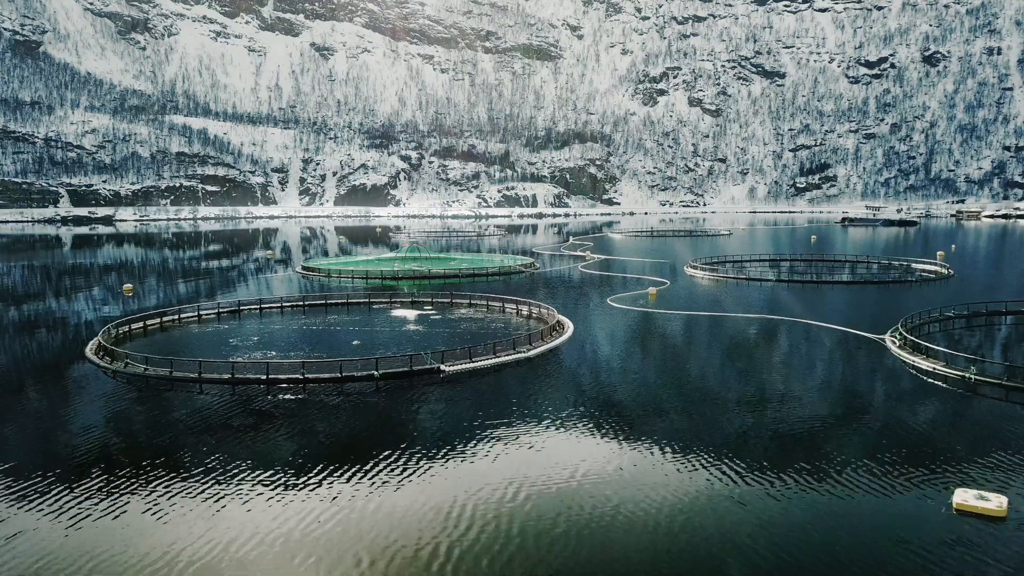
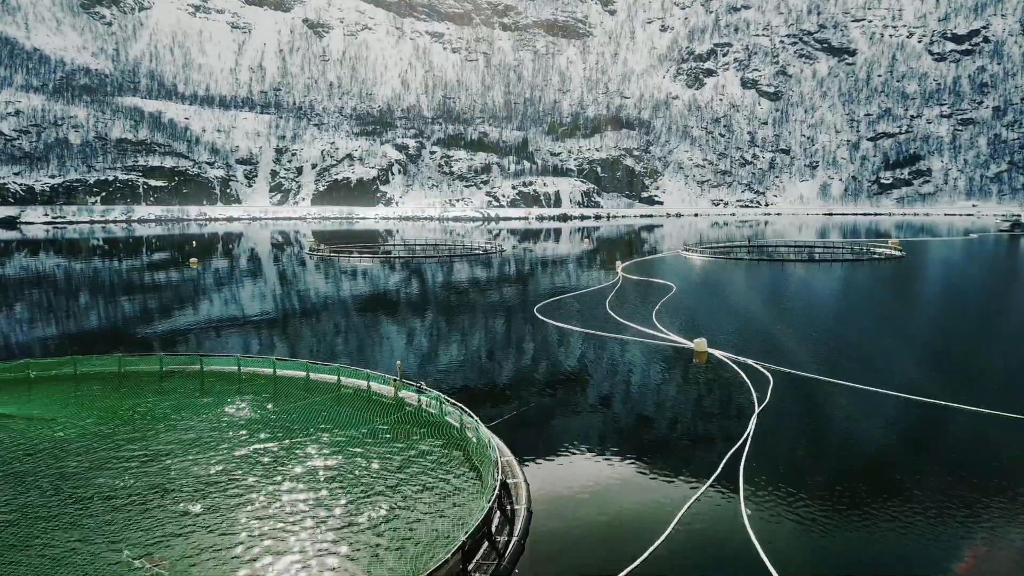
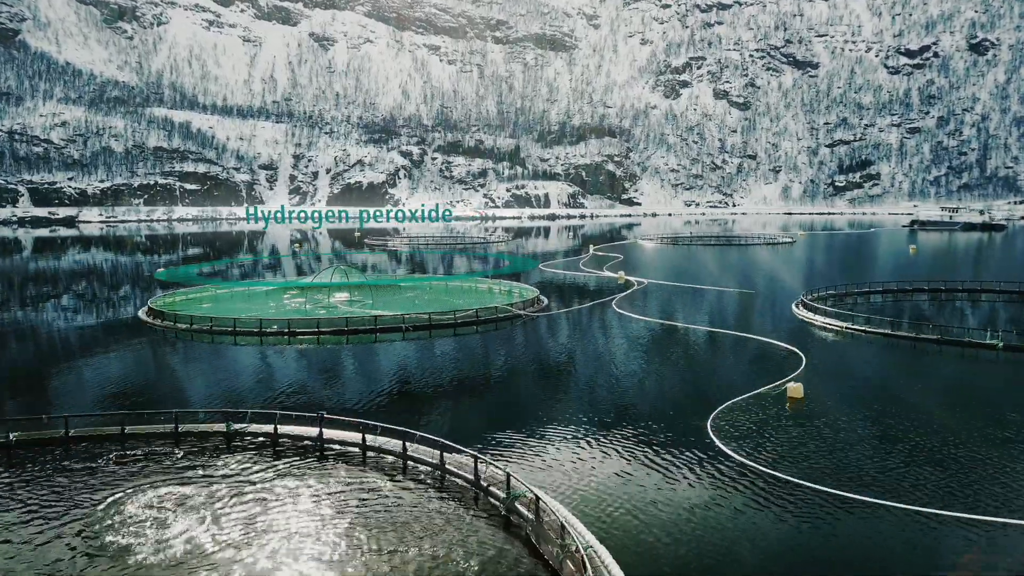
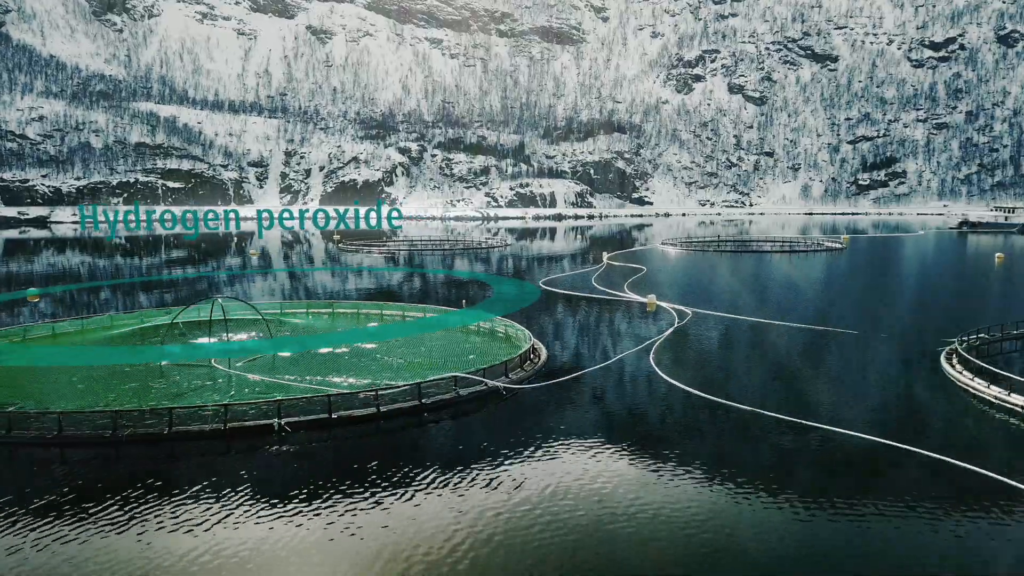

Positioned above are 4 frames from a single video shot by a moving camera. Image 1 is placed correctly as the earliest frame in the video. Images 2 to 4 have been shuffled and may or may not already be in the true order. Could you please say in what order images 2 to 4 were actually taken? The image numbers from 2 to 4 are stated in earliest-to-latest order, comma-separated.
3, 4, 2
